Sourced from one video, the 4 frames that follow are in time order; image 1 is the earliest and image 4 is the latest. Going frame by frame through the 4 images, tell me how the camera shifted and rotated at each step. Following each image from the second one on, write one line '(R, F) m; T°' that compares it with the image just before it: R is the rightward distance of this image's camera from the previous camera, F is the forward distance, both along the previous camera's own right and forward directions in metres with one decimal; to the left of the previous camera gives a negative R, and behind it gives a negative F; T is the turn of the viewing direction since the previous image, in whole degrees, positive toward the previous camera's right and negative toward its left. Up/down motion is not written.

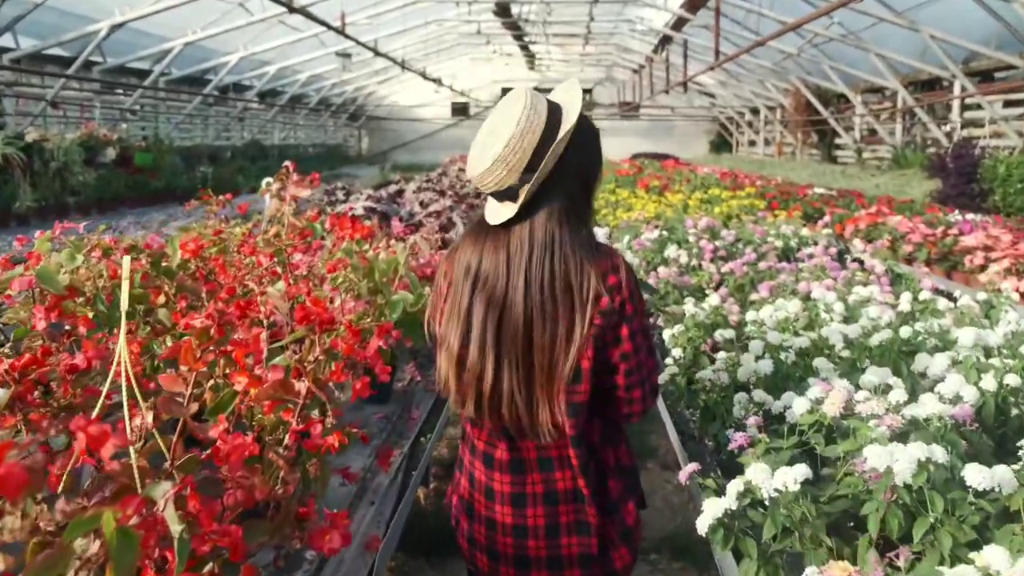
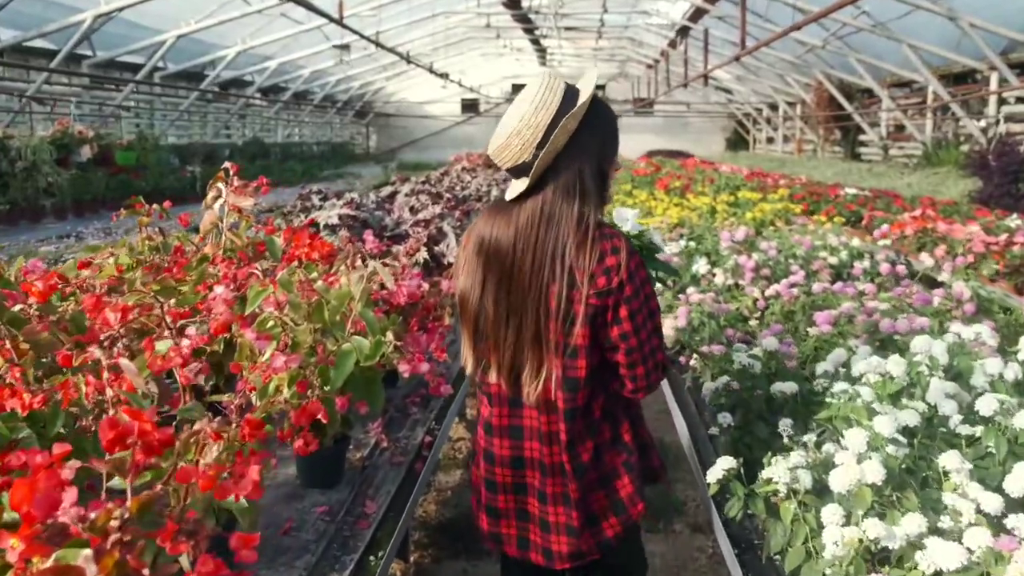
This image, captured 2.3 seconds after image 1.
(0.0, +0.8) m; -1°
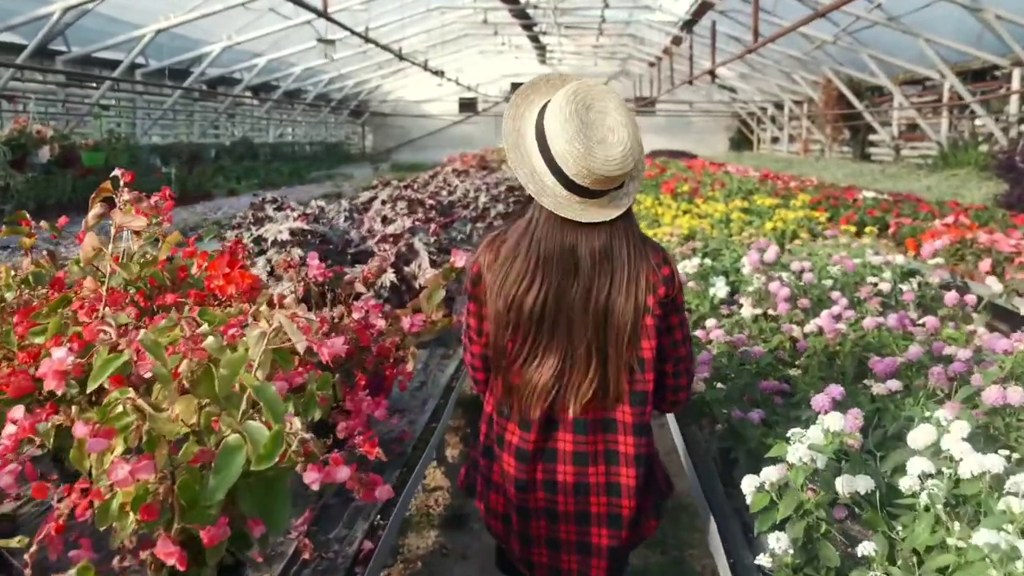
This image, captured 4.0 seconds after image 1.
(+0.1, +0.7) m; 0°
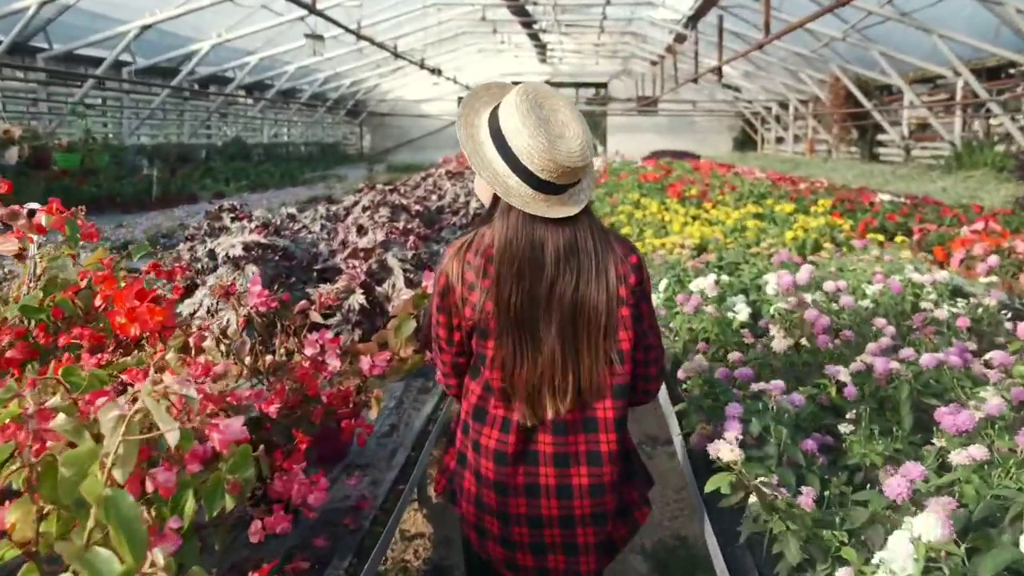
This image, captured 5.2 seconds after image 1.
(0.0, +0.5) m; 0°
